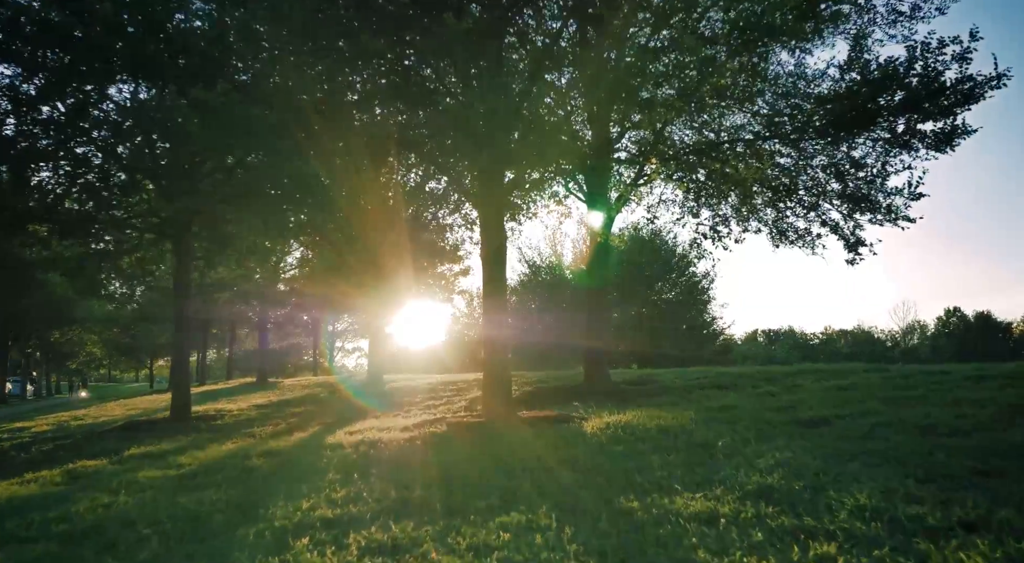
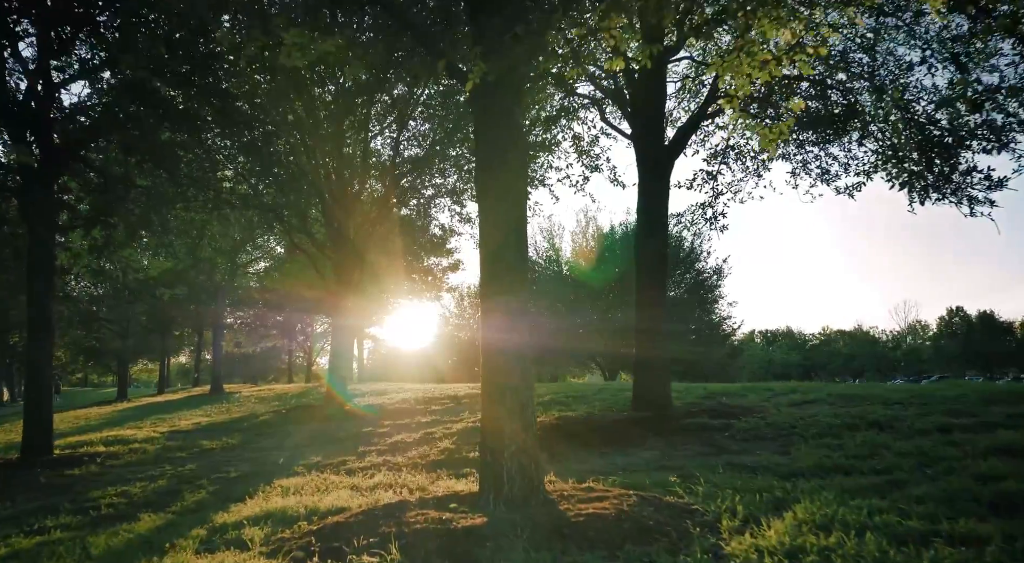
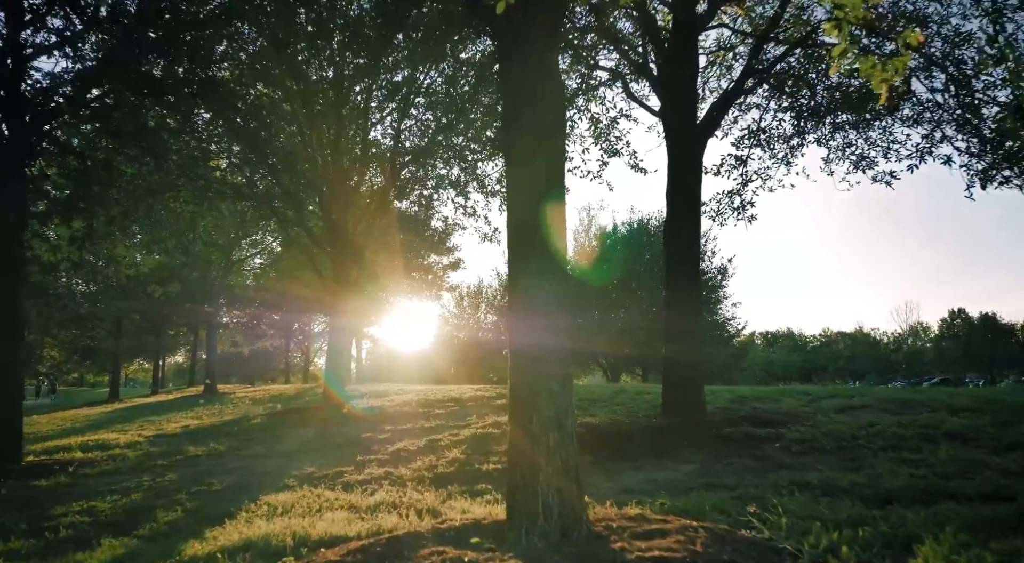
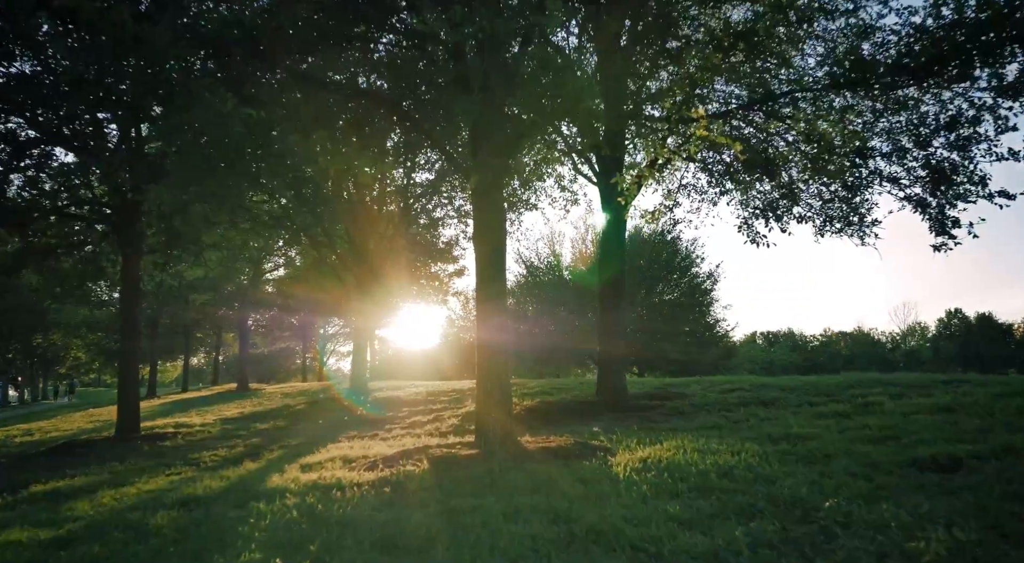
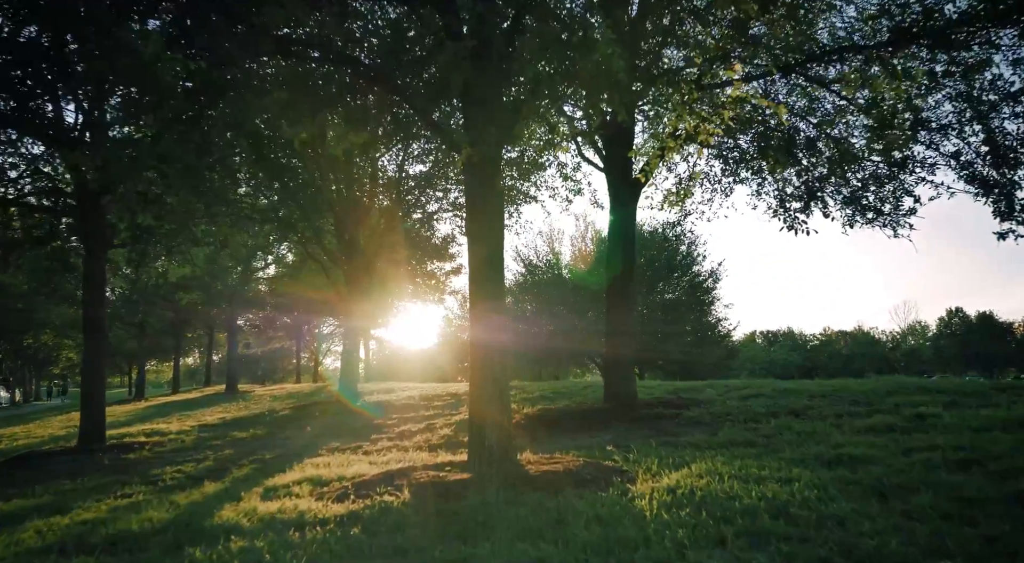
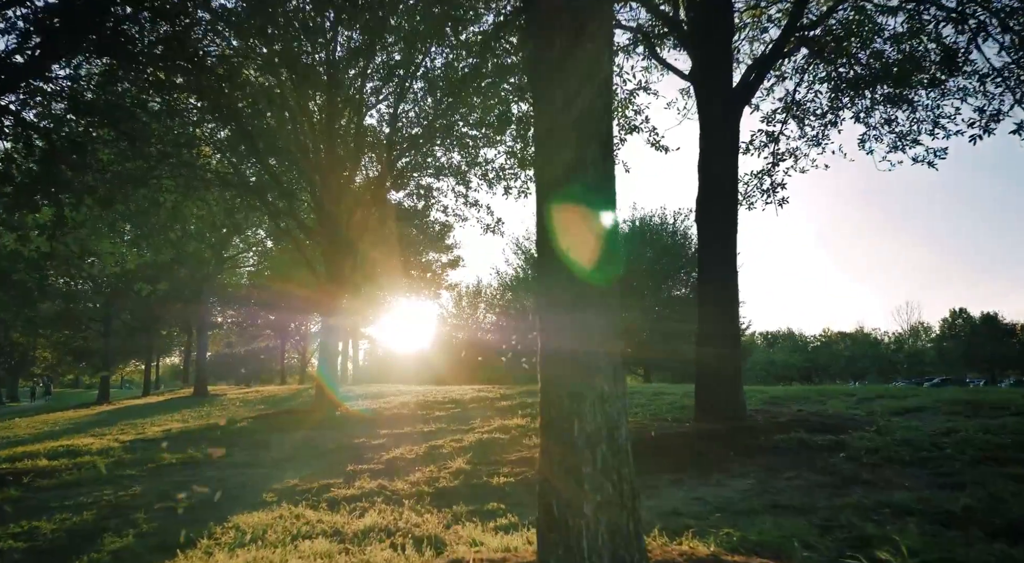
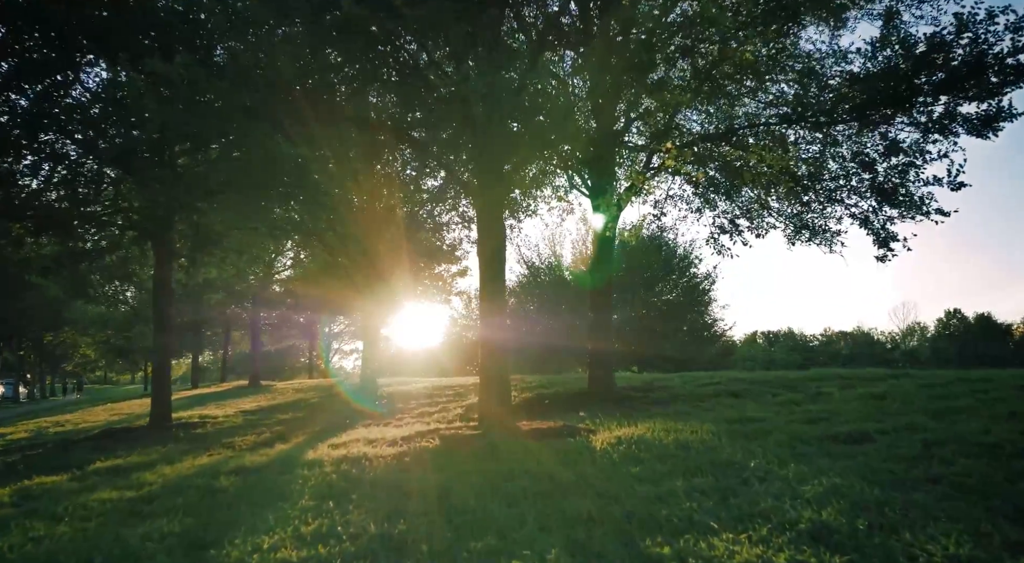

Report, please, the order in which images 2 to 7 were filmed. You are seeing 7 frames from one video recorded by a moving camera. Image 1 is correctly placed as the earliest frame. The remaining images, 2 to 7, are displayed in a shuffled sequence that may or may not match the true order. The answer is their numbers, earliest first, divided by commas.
7, 4, 5, 2, 3, 6
